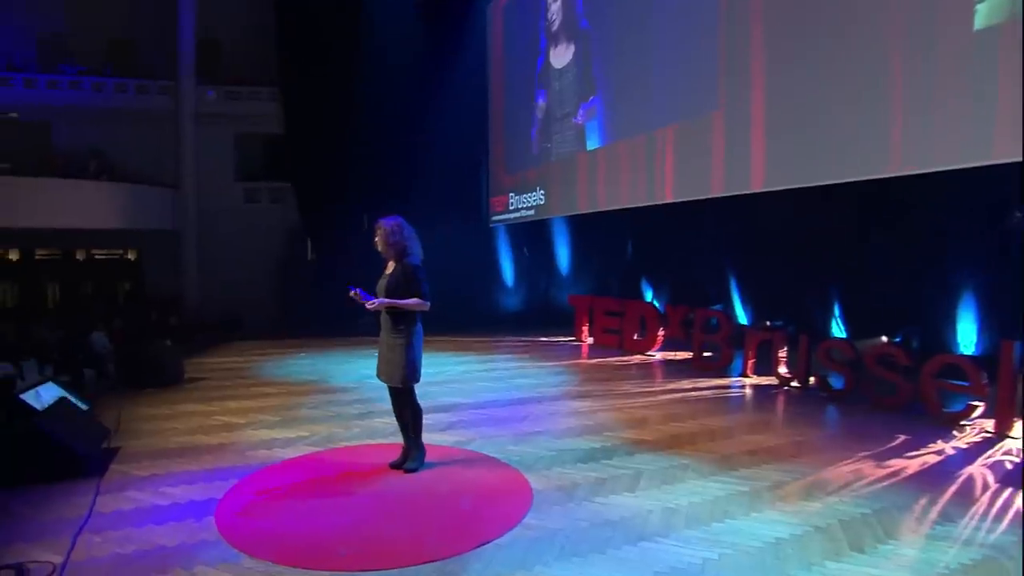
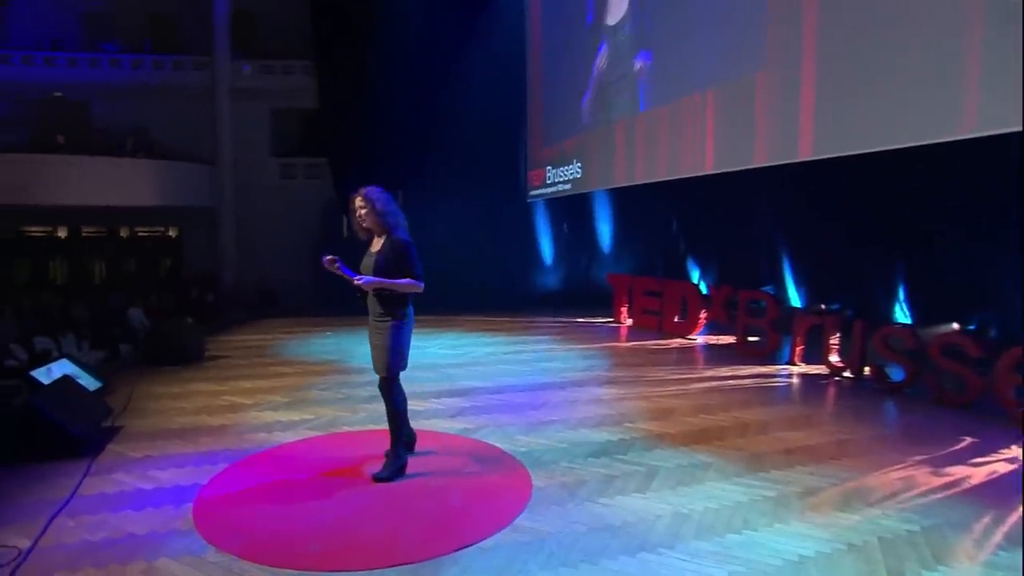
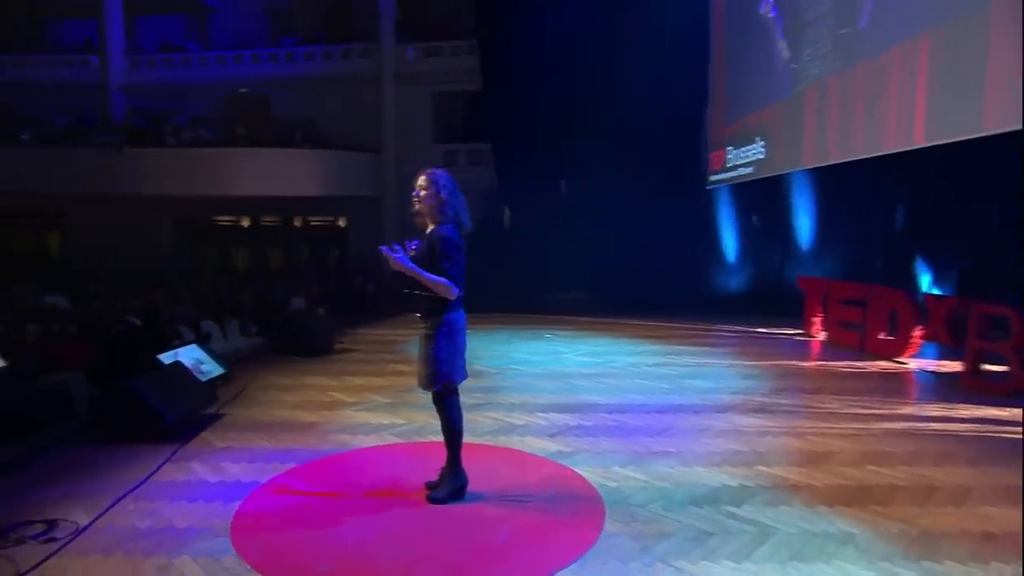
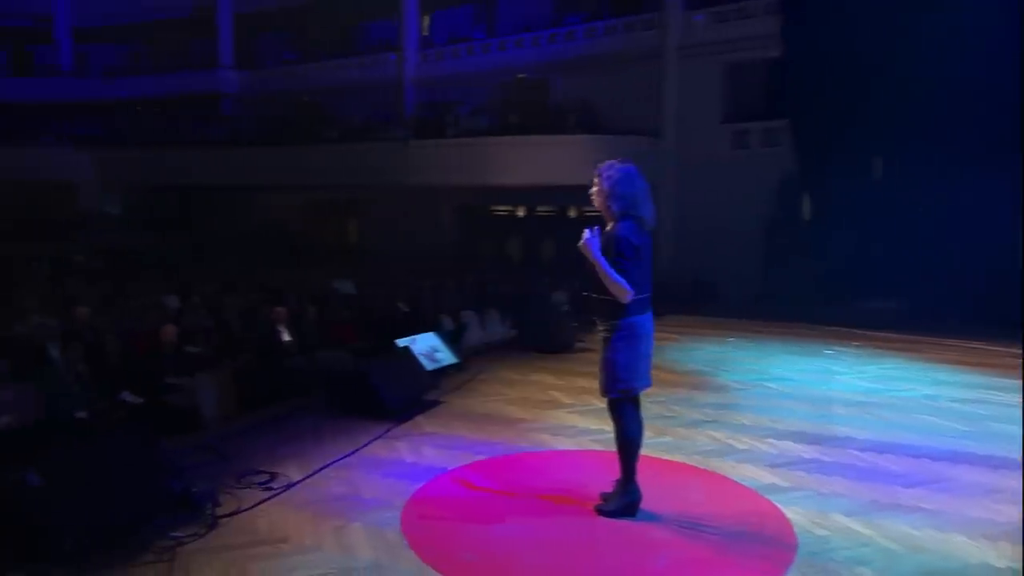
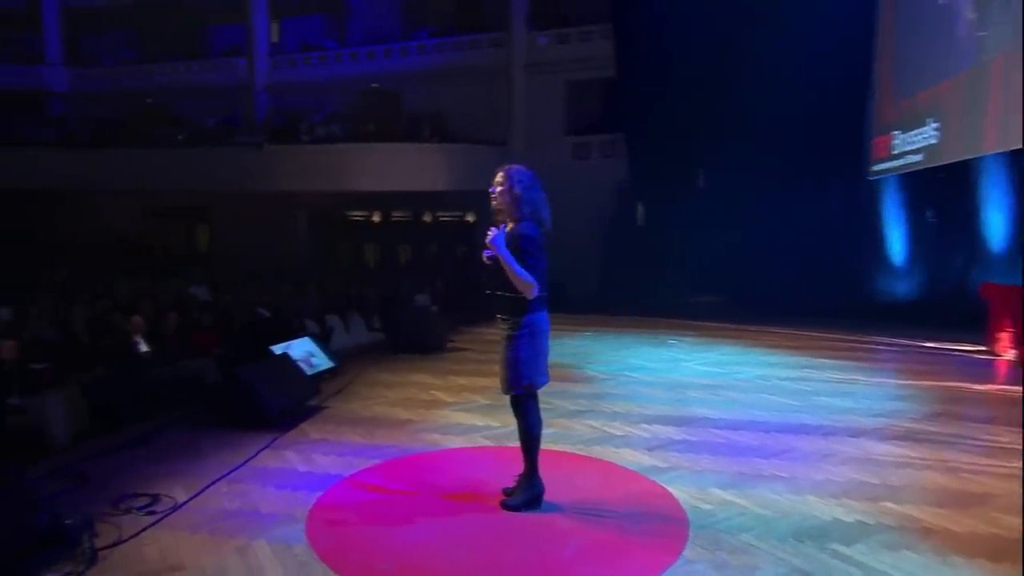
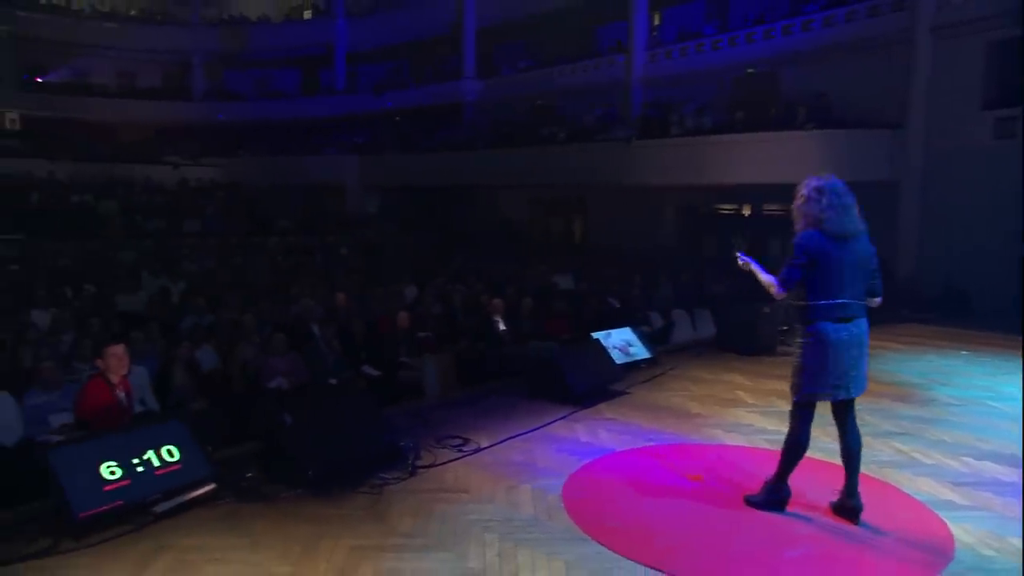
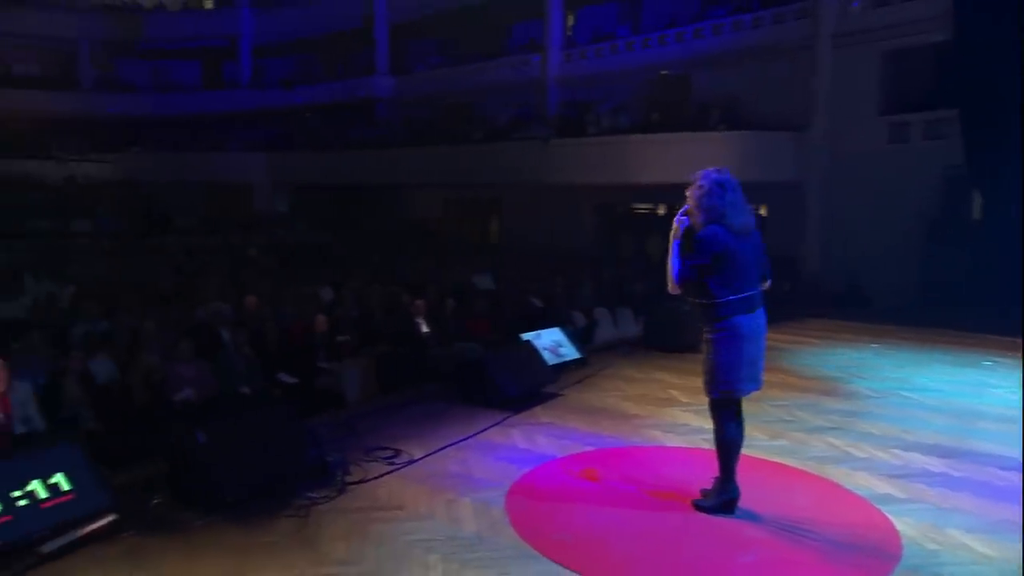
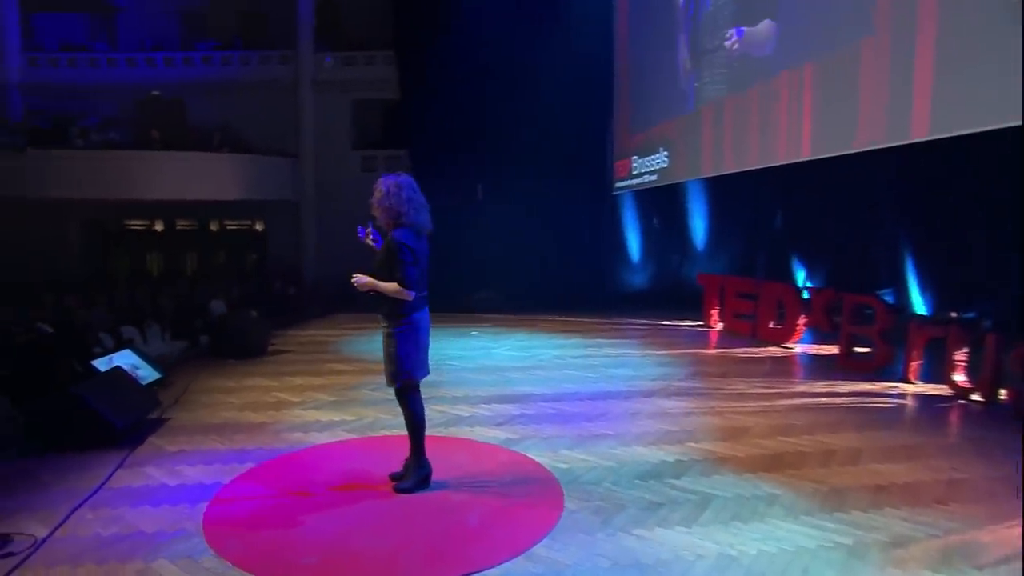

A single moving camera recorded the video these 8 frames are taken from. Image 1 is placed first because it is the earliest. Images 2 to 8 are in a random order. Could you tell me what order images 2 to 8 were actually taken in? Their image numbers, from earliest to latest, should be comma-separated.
2, 8, 3, 5, 4, 7, 6
